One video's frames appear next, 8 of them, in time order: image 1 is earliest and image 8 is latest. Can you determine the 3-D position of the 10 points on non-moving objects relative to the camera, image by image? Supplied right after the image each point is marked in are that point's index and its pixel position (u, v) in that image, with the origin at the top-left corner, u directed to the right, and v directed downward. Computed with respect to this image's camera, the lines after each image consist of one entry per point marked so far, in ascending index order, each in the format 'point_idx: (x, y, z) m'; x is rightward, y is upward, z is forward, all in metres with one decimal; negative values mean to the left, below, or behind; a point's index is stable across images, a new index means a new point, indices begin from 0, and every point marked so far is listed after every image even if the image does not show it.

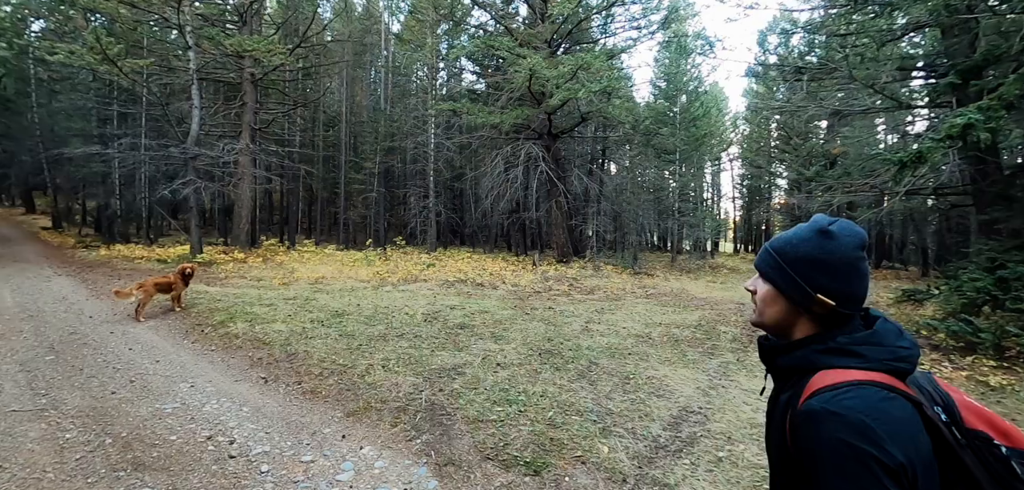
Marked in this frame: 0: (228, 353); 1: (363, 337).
0: (-4.2, -1.6, +6.4) m
1: (-2.5, -1.6, +7.3) m
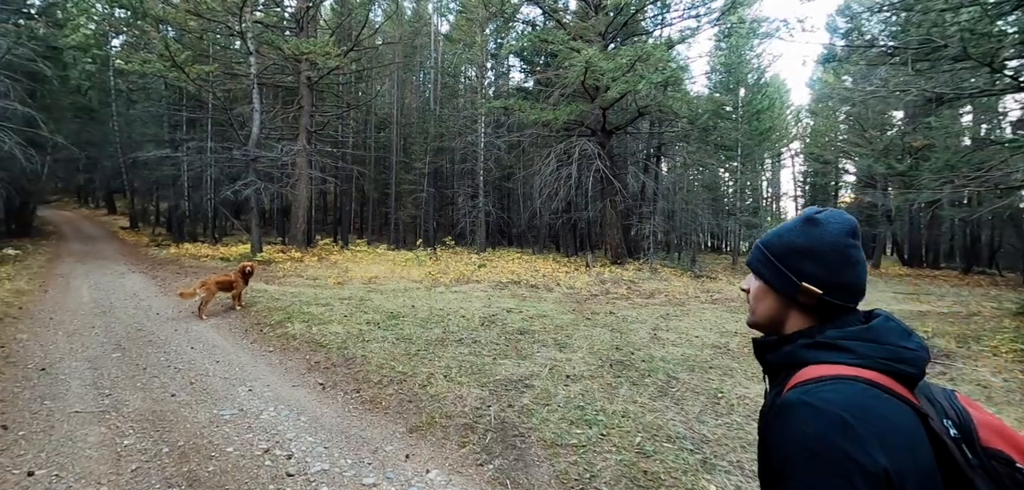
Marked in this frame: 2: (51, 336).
0: (-3.2, -1.6, +6.1) m
1: (-1.4, -1.5, +6.9) m
2: (-6.7, -1.3, +6.2) m
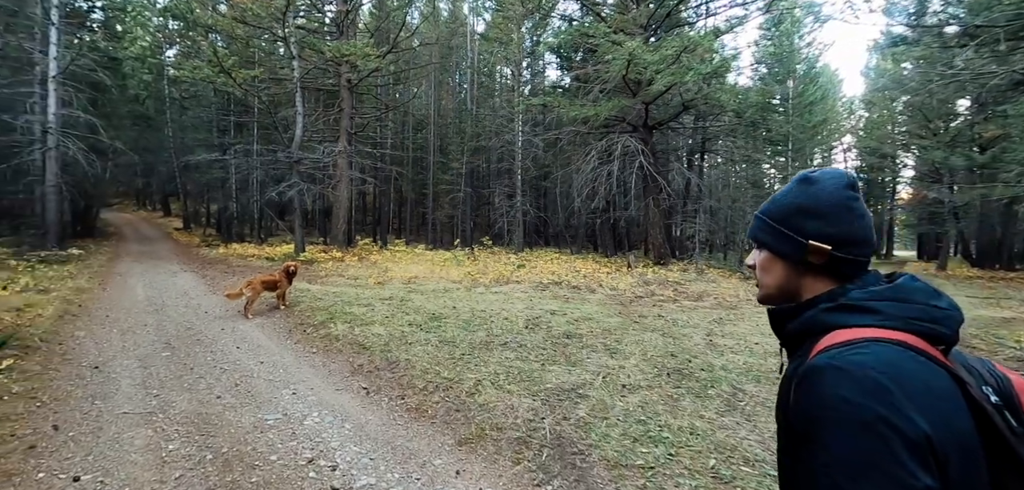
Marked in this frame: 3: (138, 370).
0: (-2.5, -1.5, +5.9) m
1: (-0.7, -1.5, +6.6) m
2: (-6.0, -1.3, +6.3) m
3: (-4.5, -1.5, +5.1) m
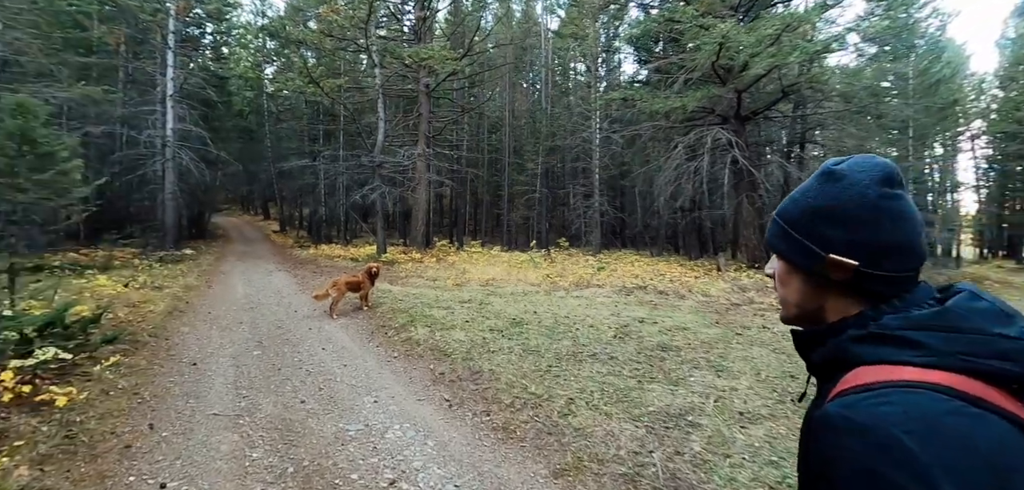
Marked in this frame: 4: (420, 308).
0: (-1.3, -1.5, +5.6) m
1: (+0.6, -1.5, +6.0) m
2: (-4.7, -1.3, +6.6) m
3: (-3.4, -1.5, +5.2) m
4: (-1.7, -1.2, +8.0) m
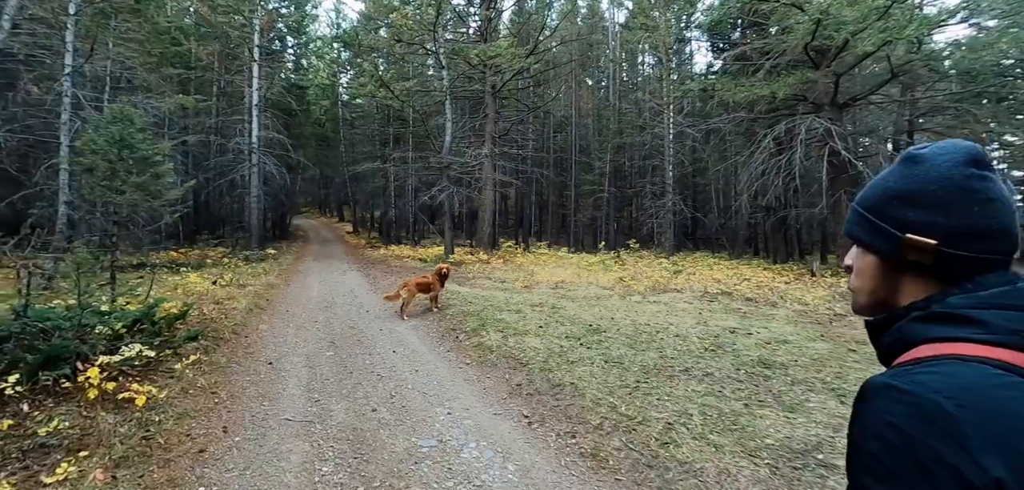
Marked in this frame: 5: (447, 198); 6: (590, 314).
0: (-0.4, -1.5, +5.2) m
1: (+1.6, -1.5, +5.3) m
2: (-3.6, -1.3, +6.7) m
3: (-2.5, -1.5, +5.1) m
4: (-0.4, -1.2, +7.7) m
5: (-2.7, +1.9, +17.7) m
6: (+1.5, -1.3, +8.2) m
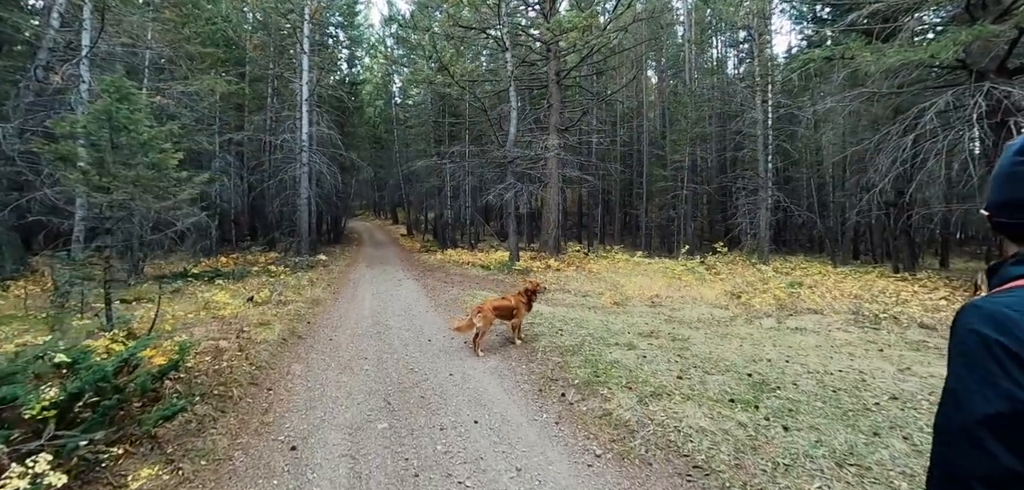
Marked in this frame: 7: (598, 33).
0: (+0.9, -1.7, +3.1) m
1: (+2.8, -1.7, +2.9) m
2: (-2.2, -1.5, +4.9) m
3: (-1.3, -1.6, +3.2) m
4: (+1.1, -1.3, +5.5) m
5: (-0.1, +1.8, +15.8) m
6: (+3.0, -1.5, +5.8) m
7: (+3.1, +7.8, +15.8) m
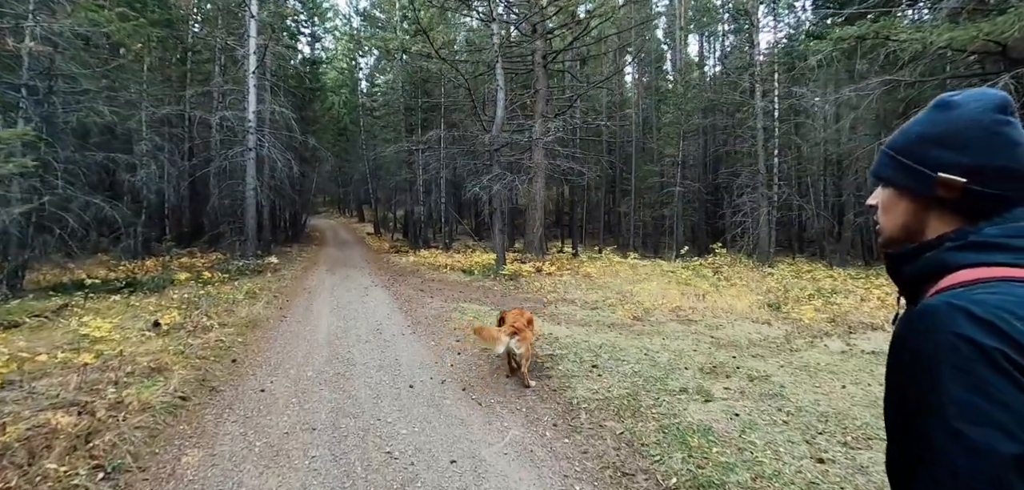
0: (+1.3, -1.7, +1.3) m
1: (+3.2, -1.7, +1.2) m
2: (-1.9, -1.5, +2.8) m
3: (-0.8, -1.7, +1.2) m
4: (+1.4, -1.4, +3.7) m
5: (-0.6, +1.7, +13.8) m
6: (+3.2, -1.5, +4.2) m
7: (+2.7, +7.7, +14.0) m
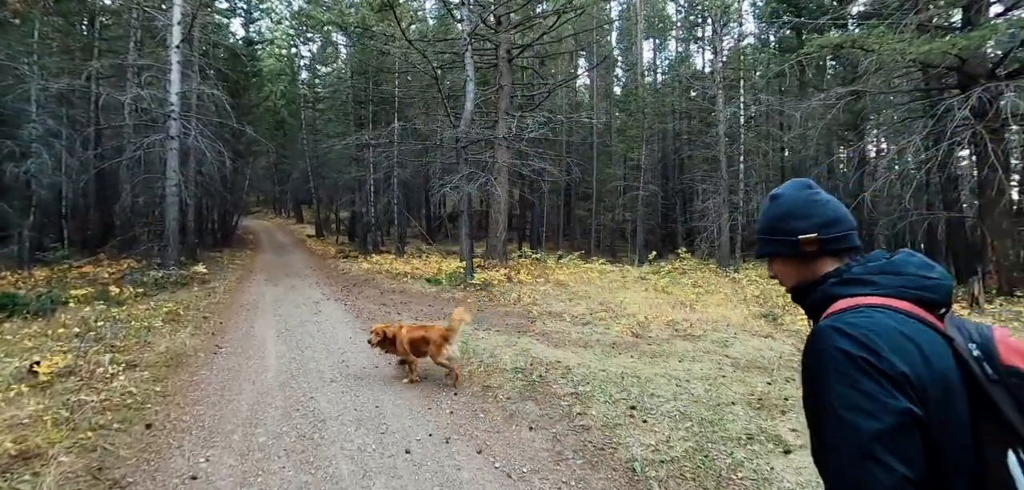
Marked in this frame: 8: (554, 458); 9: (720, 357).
0: (+1.9, -1.9, +0.5) m
1: (+3.9, -1.9, +0.7) m
2: (-1.4, -1.6, +1.6) m
3: (-0.2, -1.8, +0.1) m
4: (+1.7, -1.5, +2.9) m
5: (-1.5, +1.6, +12.7) m
6: (+3.5, -1.6, +3.6) m
7: (+1.7, +7.5, +13.3) m
8: (+0.4, -1.6, +2.9) m
9: (+2.9, -1.5, +6.0) m
